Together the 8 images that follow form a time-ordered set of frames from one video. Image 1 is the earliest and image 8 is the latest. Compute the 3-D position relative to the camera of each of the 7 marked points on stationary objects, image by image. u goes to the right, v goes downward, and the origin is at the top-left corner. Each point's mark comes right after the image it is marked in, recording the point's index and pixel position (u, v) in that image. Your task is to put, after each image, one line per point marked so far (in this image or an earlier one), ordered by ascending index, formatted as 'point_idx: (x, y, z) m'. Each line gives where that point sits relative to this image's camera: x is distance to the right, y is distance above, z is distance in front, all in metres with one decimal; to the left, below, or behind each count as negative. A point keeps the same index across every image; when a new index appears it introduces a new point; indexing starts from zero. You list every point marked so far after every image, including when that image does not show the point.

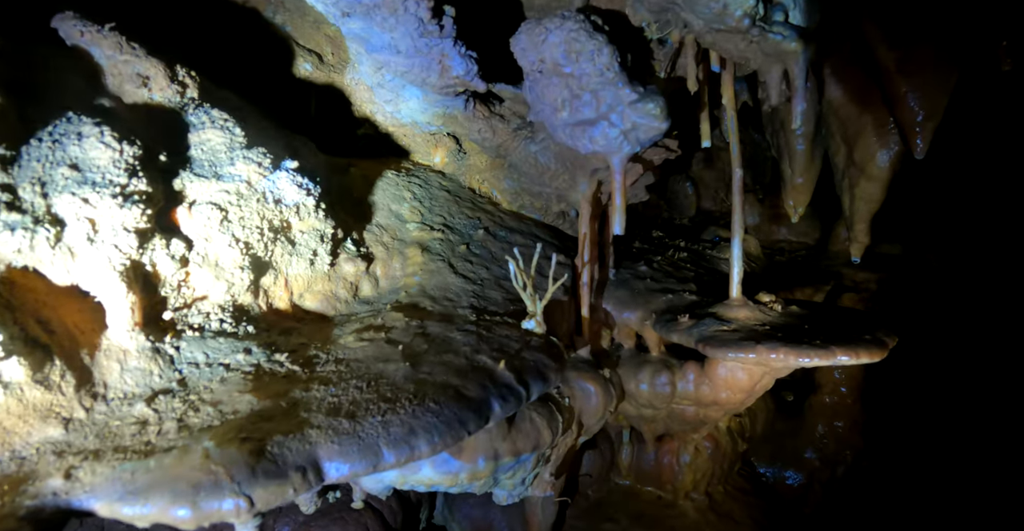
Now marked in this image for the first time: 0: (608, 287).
0: (+0.6, -0.1, +3.8) m
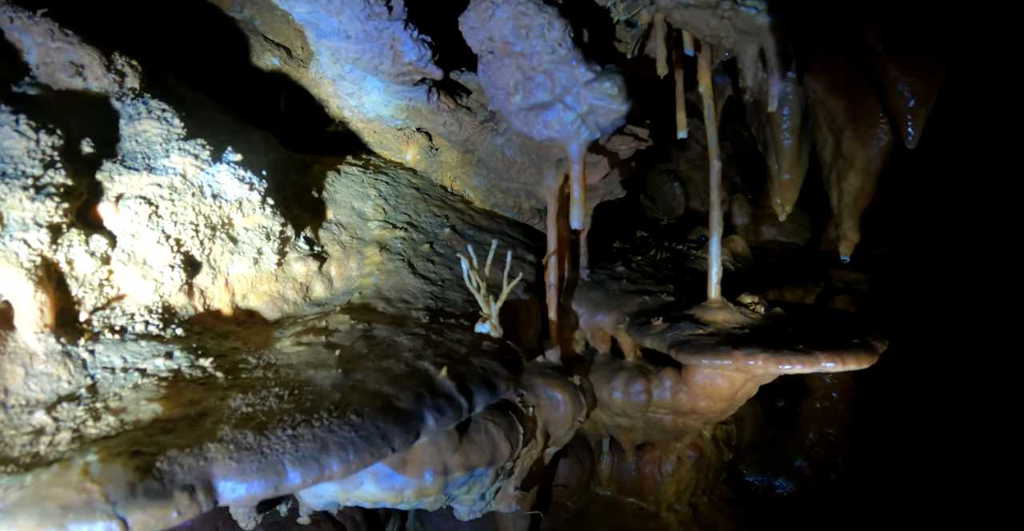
0: (+0.4, -0.1, +3.6) m
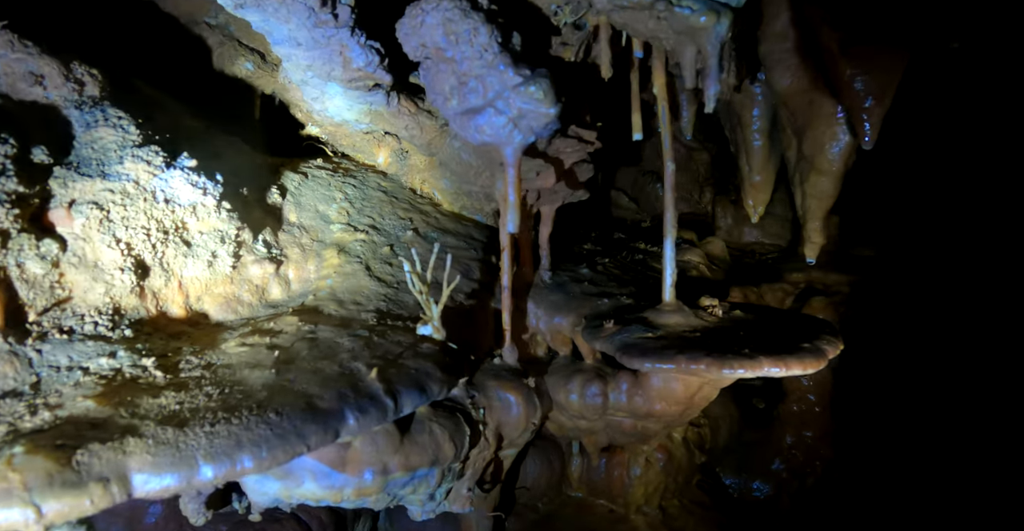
0: (+0.2, -0.1, +3.6) m
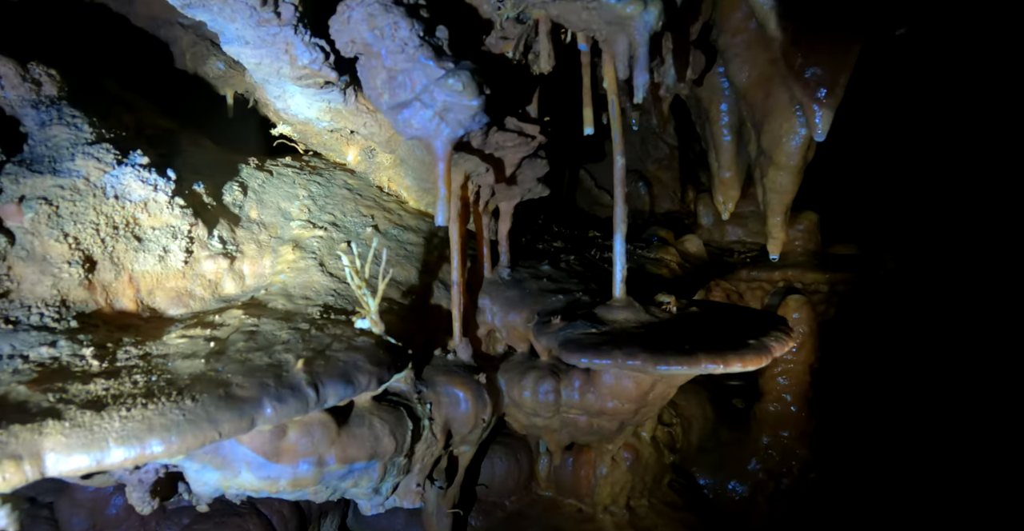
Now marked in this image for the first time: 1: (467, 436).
0: (-0.1, -0.1, +3.6) m
1: (-0.2, -0.9, +3.3) m
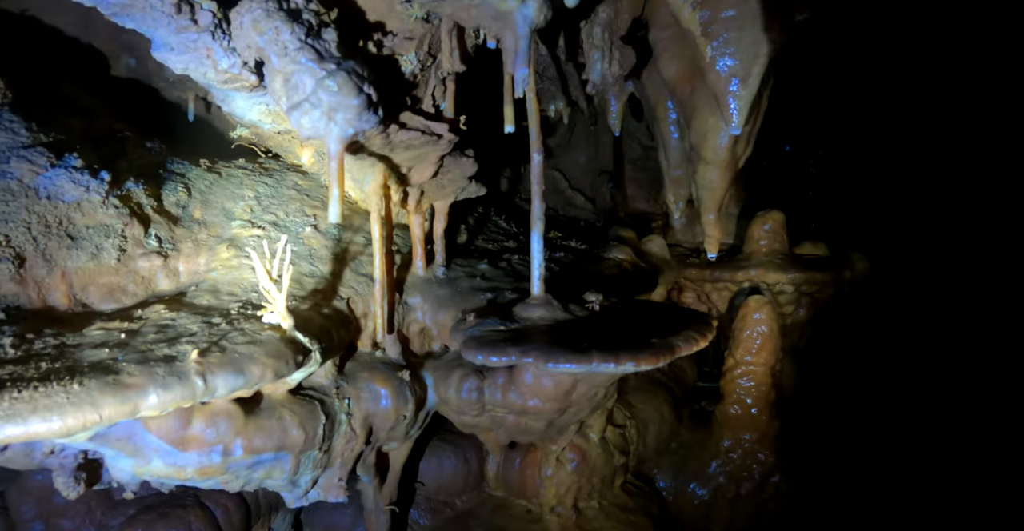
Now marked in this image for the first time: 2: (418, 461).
0: (-0.4, -0.1, +3.7) m
1: (-0.6, -0.9, +3.4) m
2: (-0.6, -1.3, +4.3) m
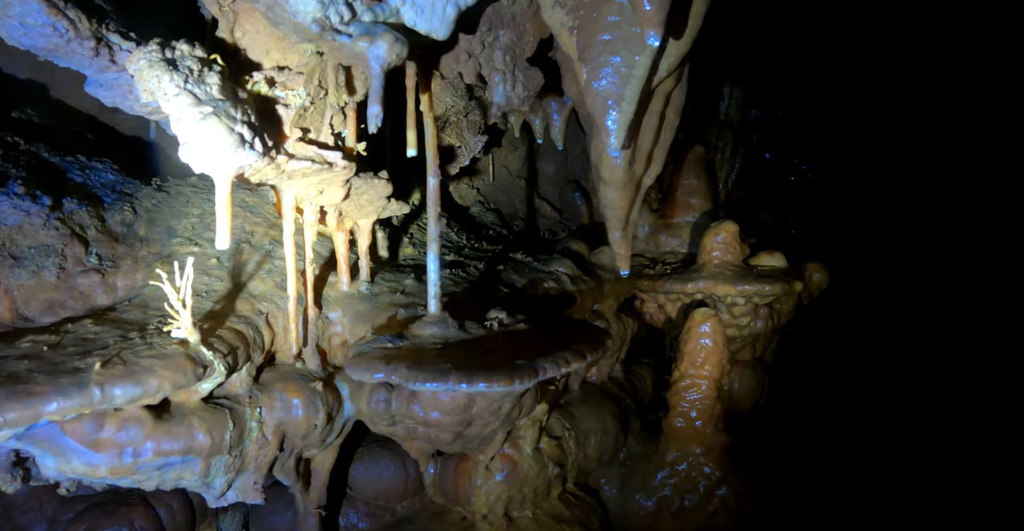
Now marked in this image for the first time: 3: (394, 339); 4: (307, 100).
0: (-0.9, -0.2, +3.8) m
1: (-1.1, -0.9, +3.5) m
2: (-1.1, -1.4, +4.4) m
3: (-0.6, -0.4, +3.2) m
4: (-1.0, +0.8, +3.1) m
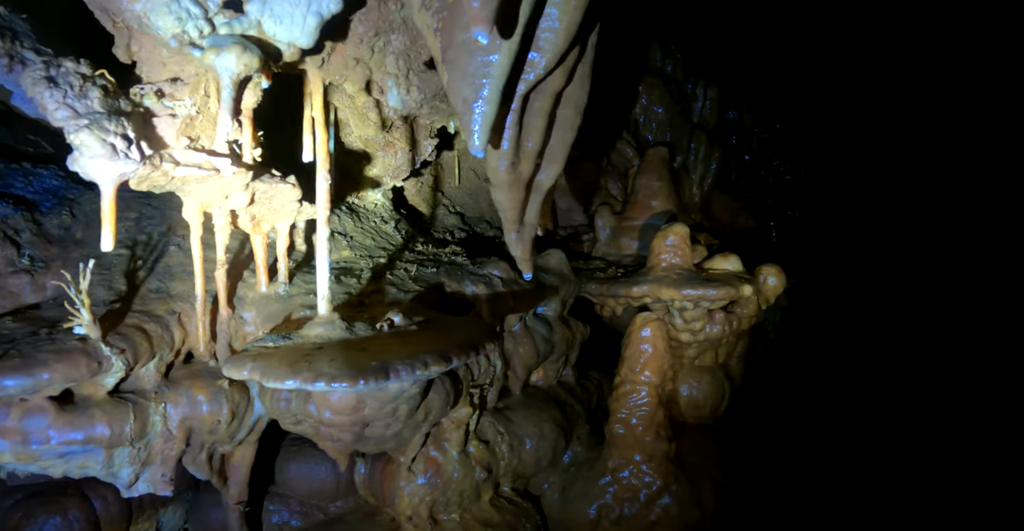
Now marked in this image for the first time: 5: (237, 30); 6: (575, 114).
0: (-1.4, -0.2, +3.9) m
1: (-1.7, -1.0, +3.6) m
2: (-1.6, -1.4, +4.5) m
3: (-1.1, -0.4, +3.3) m
4: (-1.6, +0.8, +3.3) m
5: (-1.2, +1.0, +2.8) m
6: (+0.3, +0.8, +3.4) m
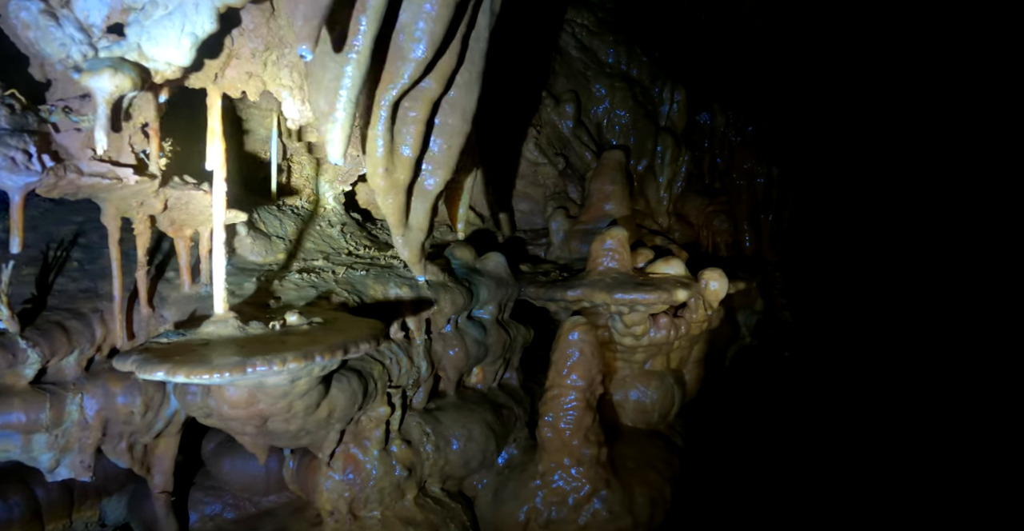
0: (-2.0, -0.2, +4.1) m
1: (-2.3, -1.0, +3.8) m
2: (-2.1, -1.4, +4.7) m
3: (-1.7, -0.4, +3.4) m
4: (-2.2, +0.8, +3.5) m
5: (-1.8, +1.0, +3.0) m
6: (-0.3, +0.8, +3.5) m
